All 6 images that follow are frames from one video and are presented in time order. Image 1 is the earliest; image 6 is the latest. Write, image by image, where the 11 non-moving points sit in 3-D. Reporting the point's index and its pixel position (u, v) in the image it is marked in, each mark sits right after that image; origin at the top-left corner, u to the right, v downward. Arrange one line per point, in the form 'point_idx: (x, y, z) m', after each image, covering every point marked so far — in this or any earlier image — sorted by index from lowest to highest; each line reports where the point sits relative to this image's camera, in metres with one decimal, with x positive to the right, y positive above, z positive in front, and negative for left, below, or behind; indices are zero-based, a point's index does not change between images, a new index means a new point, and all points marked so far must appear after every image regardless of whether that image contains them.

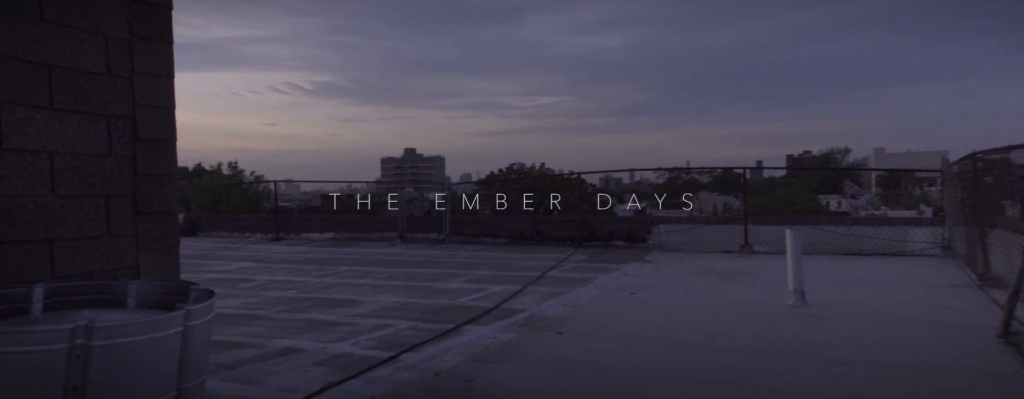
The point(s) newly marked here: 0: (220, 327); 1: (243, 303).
0: (-3.5, -1.5, +7.7) m
1: (-3.9, -1.5, +9.4) m
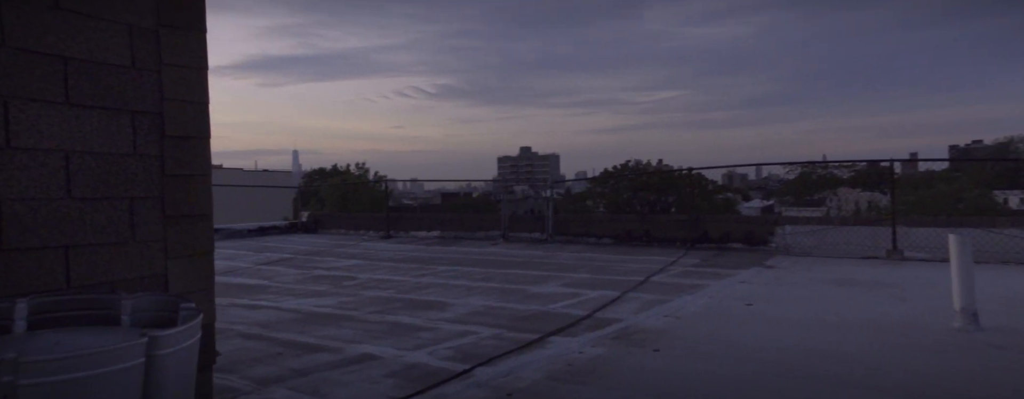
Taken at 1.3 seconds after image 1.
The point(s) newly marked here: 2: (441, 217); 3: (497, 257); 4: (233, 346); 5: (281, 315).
0: (-2.4, -1.5, +7.6) m
1: (-2.5, -1.4, +9.3) m
2: (-1.8, -0.4, +15.9) m
3: (-0.3, -1.1, +11.6) m
4: (-3.0, -1.6, +6.9) m
5: (-3.1, -1.5, +8.6) m
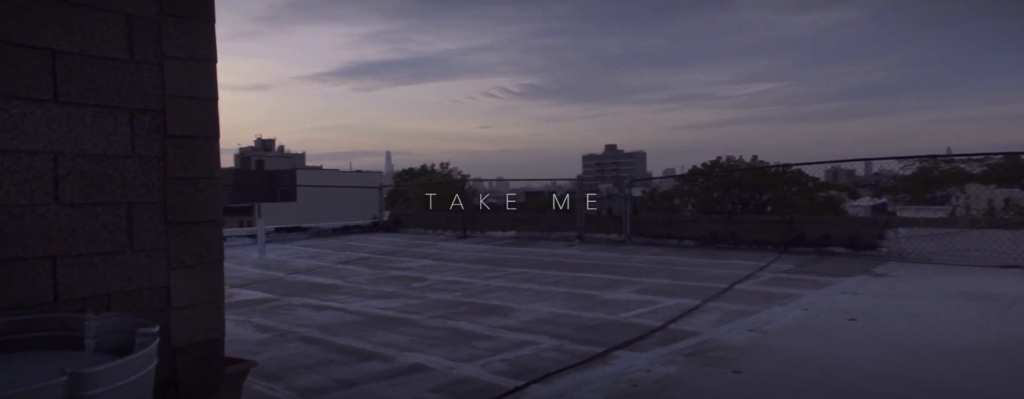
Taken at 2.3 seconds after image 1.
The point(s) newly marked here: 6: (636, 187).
0: (-1.6, -1.5, +7.3) m
1: (-1.5, -1.4, +9.1) m
2: (+0.1, -0.4, +15.4) m
3: (+1.0, -1.0, +11.0) m
4: (-2.3, -1.6, +6.7) m
5: (-2.2, -1.5, +8.4) m
6: (+2.8, +0.3, +13.7) m
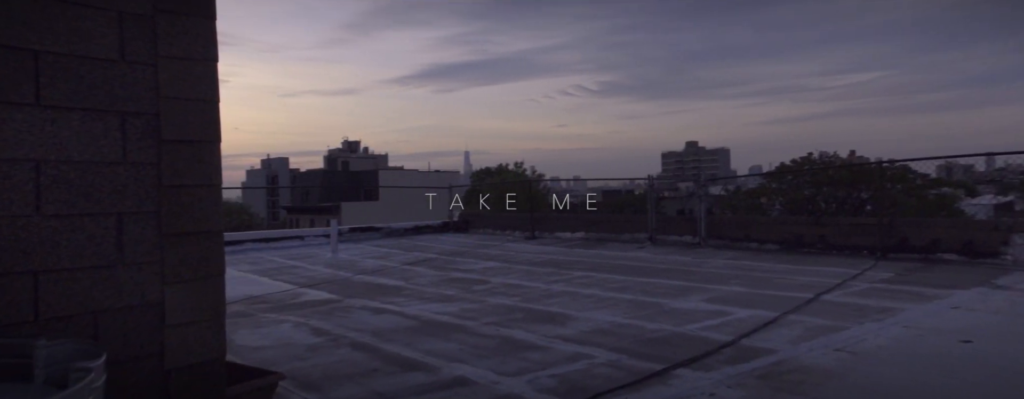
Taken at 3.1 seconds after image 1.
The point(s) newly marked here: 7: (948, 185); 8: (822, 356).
0: (-1.0, -1.5, +7.0) m
1: (-0.7, -1.4, +8.7) m
2: (+1.7, -0.4, +14.9) m
3: (+2.1, -1.0, +10.4) m
4: (-1.8, -1.6, +6.5) m
5: (-1.4, -1.5, +8.2) m
6: (+4.1, +0.3, +12.8) m
7: (+6.8, +0.2, +10.2) m
8: (+2.5, -1.2, +5.1) m
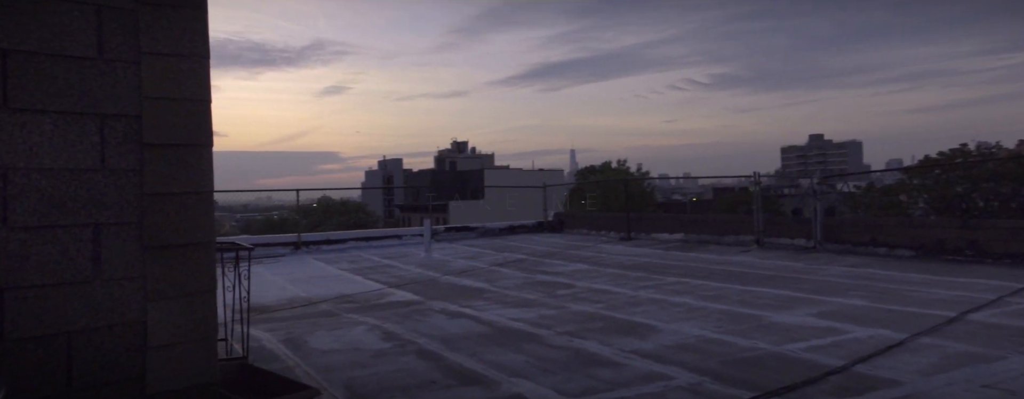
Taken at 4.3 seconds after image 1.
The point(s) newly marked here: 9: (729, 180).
0: (-0.3, -1.5, +6.5) m
1: (+0.4, -1.4, +8.2) m
2: (+3.8, -0.4, +13.8) m
3: (+3.4, -1.0, +9.3) m
4: (-1.1, -1.6, +6.2) m
5: (-0.5, -1.5, +7.7) m
6: (+5.8, +0.3, +11.4) m
7: (+7.9, +0.3, +8.3) m
8: (+2.8, -1.2, +4.1) m
9: (+5.1, +0.4, +15.0) m
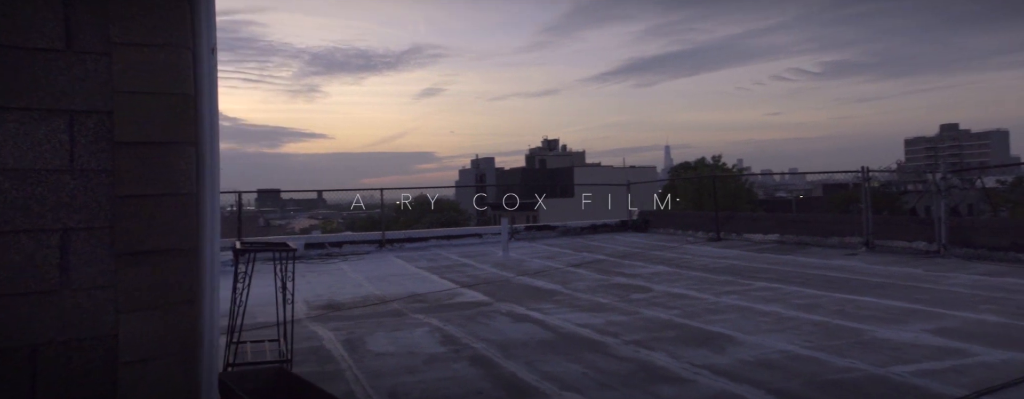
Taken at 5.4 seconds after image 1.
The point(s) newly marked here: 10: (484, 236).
0: (+0.3, -1.5, +6.1) m
1: (+1.2, -1.4, +7.6) m
2: (+5.4, -0.3, +12.7) m
3: (+4.3, -1.0, +8.3) m
4: (-0.5, -1.5, +5.8) m
5: (+0.3, -1.4, +7.3) m
6: (+7.0, +0.4, +9.9) m
7: (+8.7, +0.3, +6.6) m
8: (+3.0, -1.2, +3.2) m
9: (+6.9, +0.5, +13.7) m
10: (-0.8, -1.0, +17.7) m
